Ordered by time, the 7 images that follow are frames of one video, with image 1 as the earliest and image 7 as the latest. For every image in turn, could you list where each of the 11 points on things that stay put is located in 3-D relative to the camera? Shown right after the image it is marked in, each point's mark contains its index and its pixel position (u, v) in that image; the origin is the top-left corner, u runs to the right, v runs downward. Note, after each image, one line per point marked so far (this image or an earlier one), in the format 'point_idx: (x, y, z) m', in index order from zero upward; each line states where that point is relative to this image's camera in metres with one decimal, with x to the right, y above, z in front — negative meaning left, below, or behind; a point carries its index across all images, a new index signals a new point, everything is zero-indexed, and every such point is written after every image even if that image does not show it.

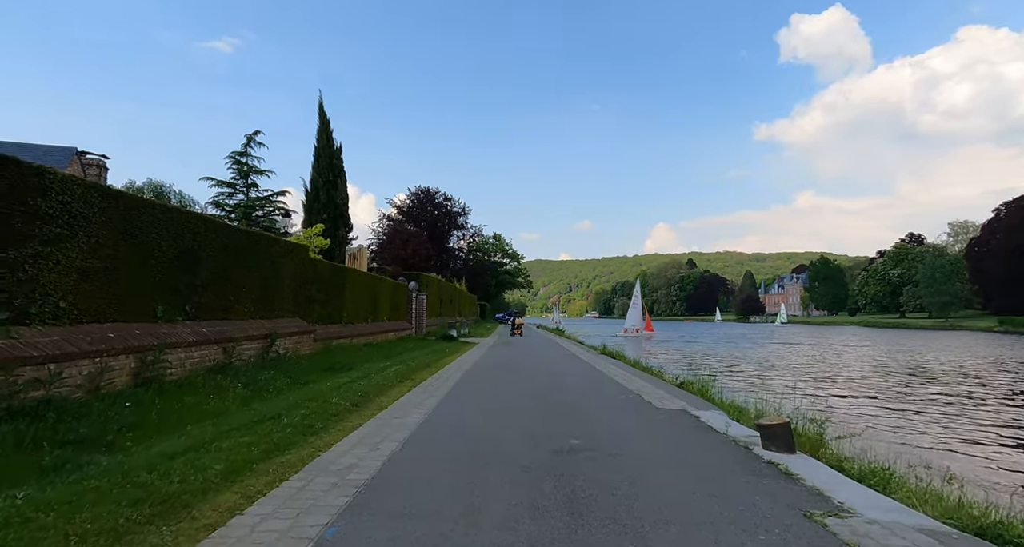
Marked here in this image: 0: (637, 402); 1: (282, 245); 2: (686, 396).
0: (+2.1, -2.2, +10.2) m
1: (-5.6, +0.7, +14.6) m
2: (+3.3, -2.3, +11.4) m
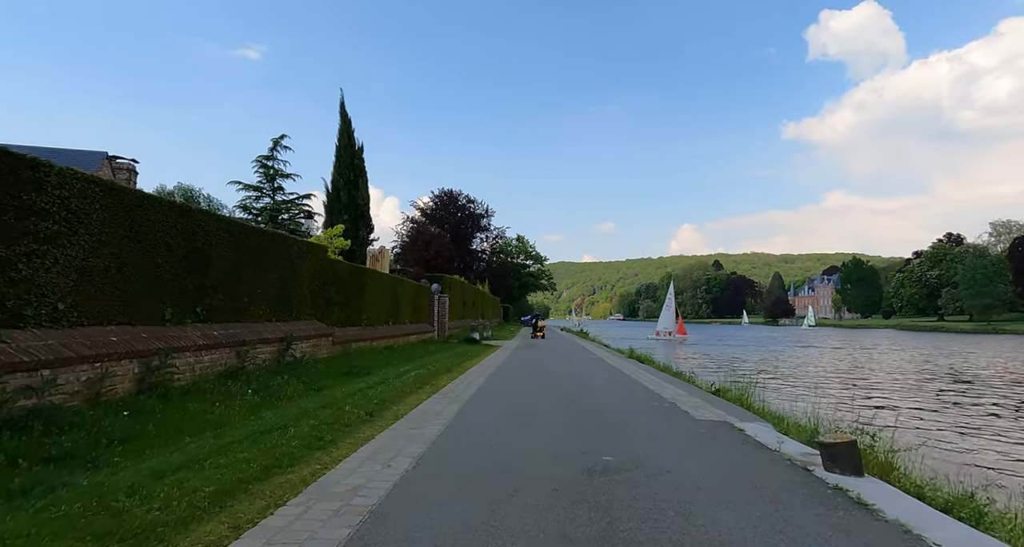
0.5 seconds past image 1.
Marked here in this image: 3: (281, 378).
0: (+2.5, -2.2, +9.5) m
1: (-5.0, +0.7, +14.2) m
2: (+3.8, -2.3, +10.6) m
3: (-4.0, -1.8, +10.5) m
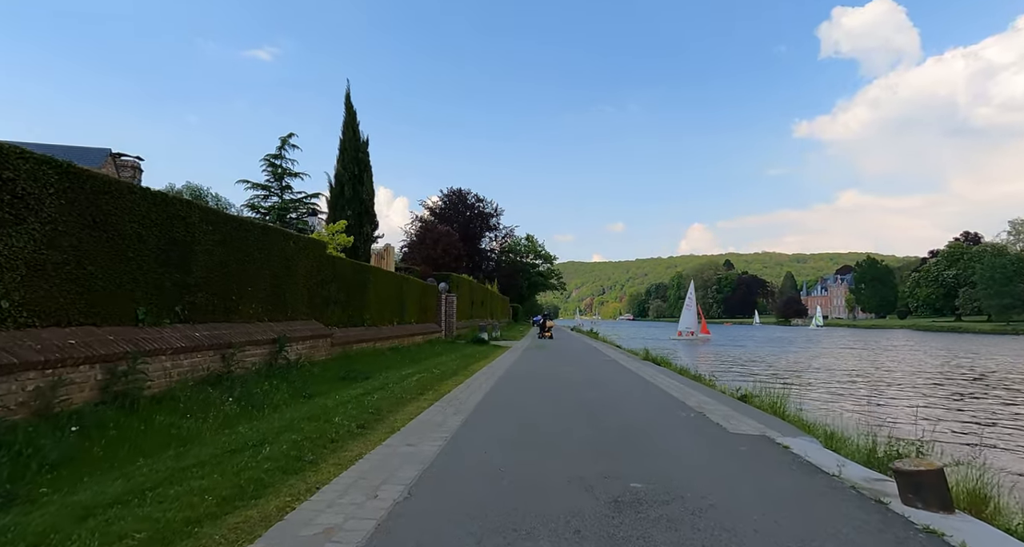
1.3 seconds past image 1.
0: (+2.7, -2.1, +8.5) m
1: (-4.8, +0.7, +13.3) m
2: (+3.9, -2.3, +9.6) m
3: (-3.8, -1.8, +9.6) m
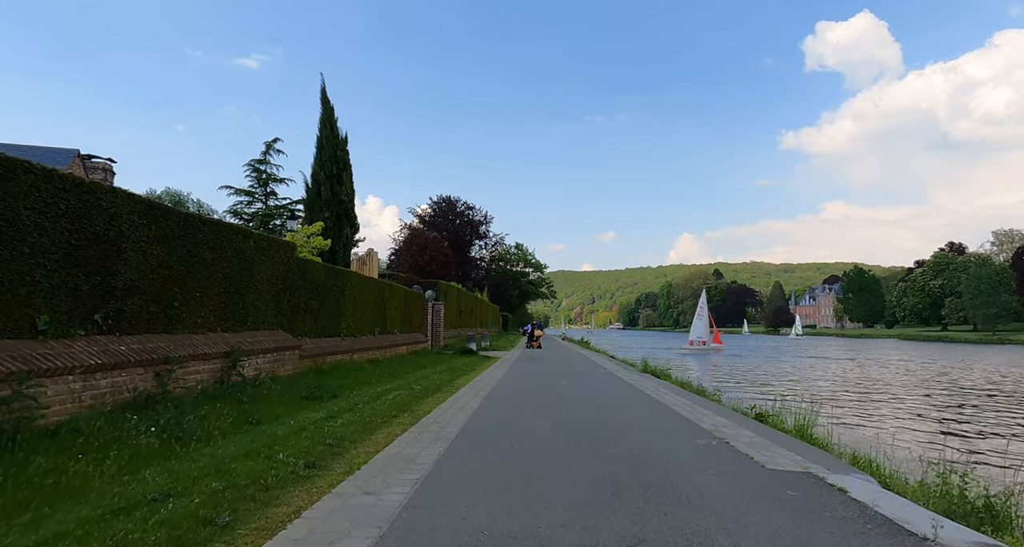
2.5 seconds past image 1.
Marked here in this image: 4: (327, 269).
0: (+2.6, -2.1, +7.1) m
1: (-5.0, +0.7, +11.8) m
2: (+3.8, -2.3, +8.2) m
3: (-4.0, -1.8, +8.1) m
4: (-4.9, +0.1, +15.9) m
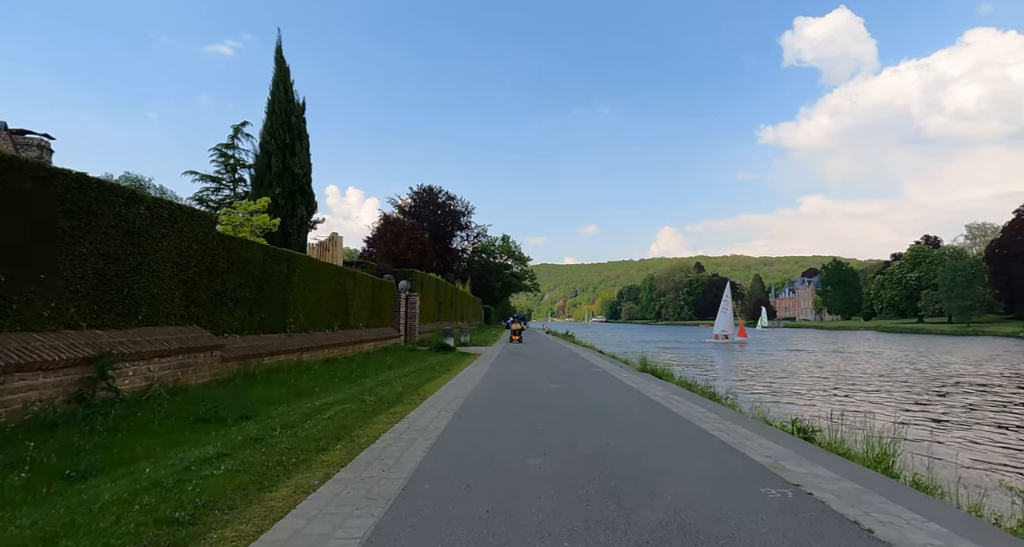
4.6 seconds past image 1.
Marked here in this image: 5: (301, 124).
0: (+2.4, -1.9, +4.5) m
1: (-5.3, +1.0, +8.9) m
2: (+3.6, -2.0, +5.6) m
3: (-4.2, -1.5, +5.3) m
4: (-5.3, +0.5, +13.0) m
5: (-6.6, +4.7, +18.8) m
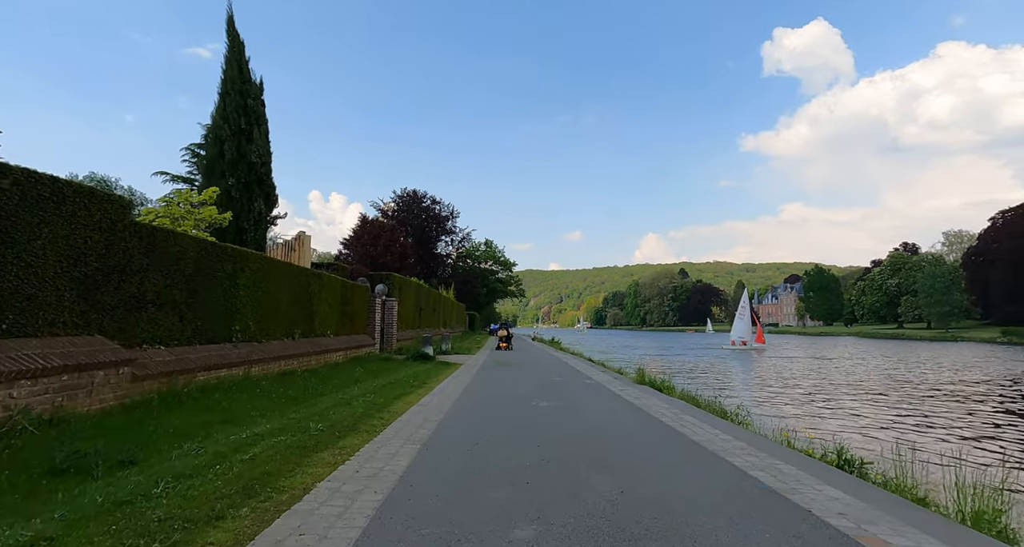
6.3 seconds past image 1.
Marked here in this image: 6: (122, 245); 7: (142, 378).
0: (+2.3, -1.8, +2.6) m
1: (-5.5, +1.0, +6.9) m
2: (+3.4, -1.9, +3.8) m
3: (-4.3, -1.4, +3.2) m
4: (-5.6, +0.5, +11.0) m
5: (-7.1, +4.6, +16.8) m
6: (-5.6, +0.4, +8.6) m
7: (-5.3, -1.5, +8.6) m
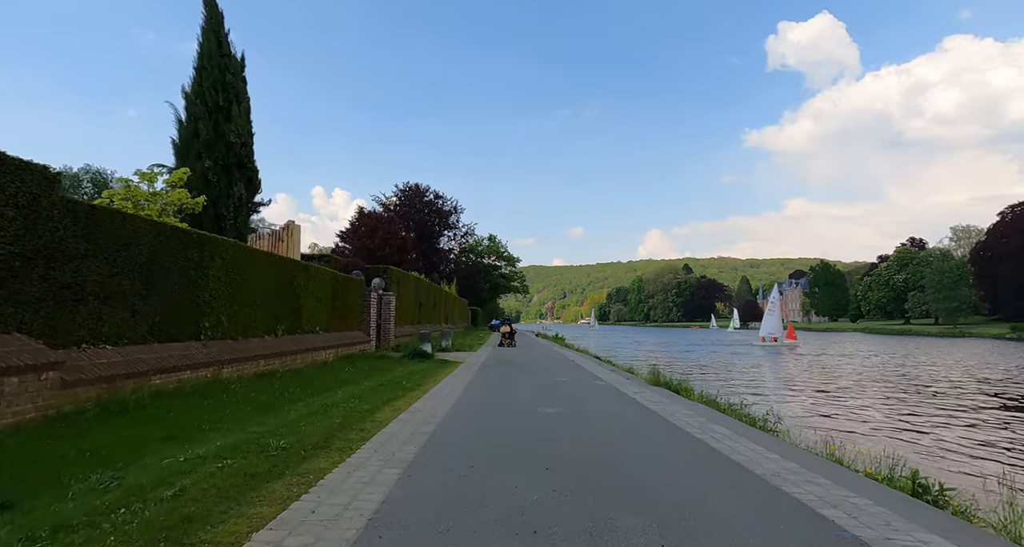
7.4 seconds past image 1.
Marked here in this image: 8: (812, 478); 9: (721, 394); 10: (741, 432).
0: (+2.3, -1.7, +1.2) m
1: (-5.5, +1.2, +5.5) m
2: (+3.4, -1.8, +2.3) m
3: (-4.3, -1.3, +1.9) m
4: (-5.6, +0.7, +9.6) m
5: (-7.0, +4.8, +15.4) m
6: (-5.5, +0.5, +7.2) m
7: (-5.2, -1.3, +7.2) m
8: (+3.1, -2.2, +6.4) m
9: (+6.0, -3.4, +17.4) m
10: (+3.7, -2.6, +9.8) m
